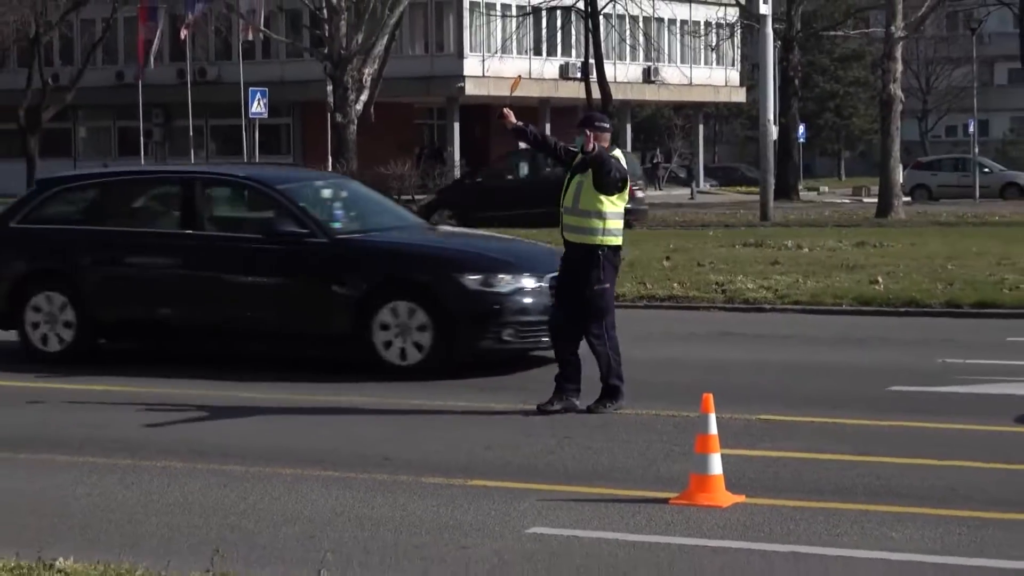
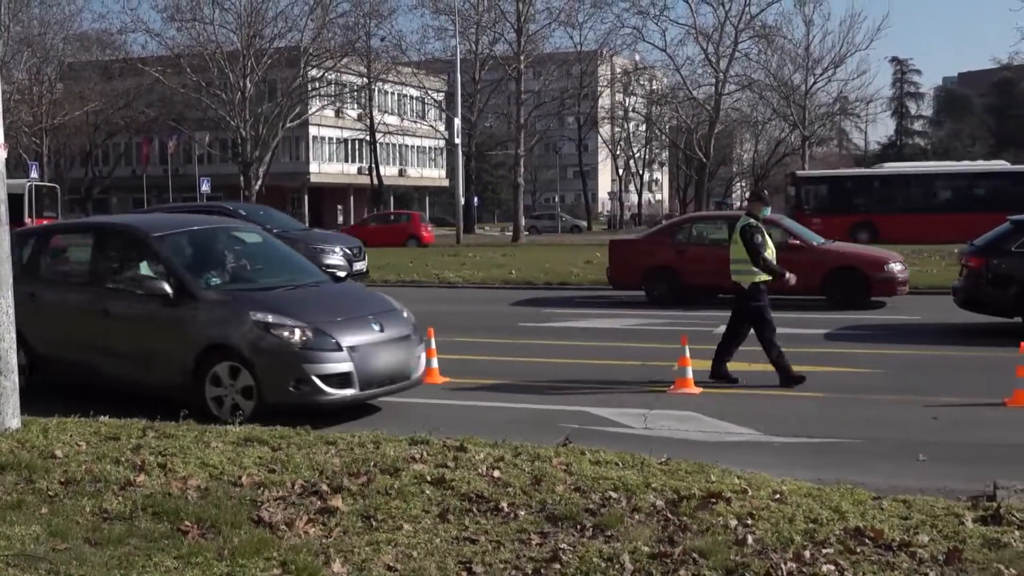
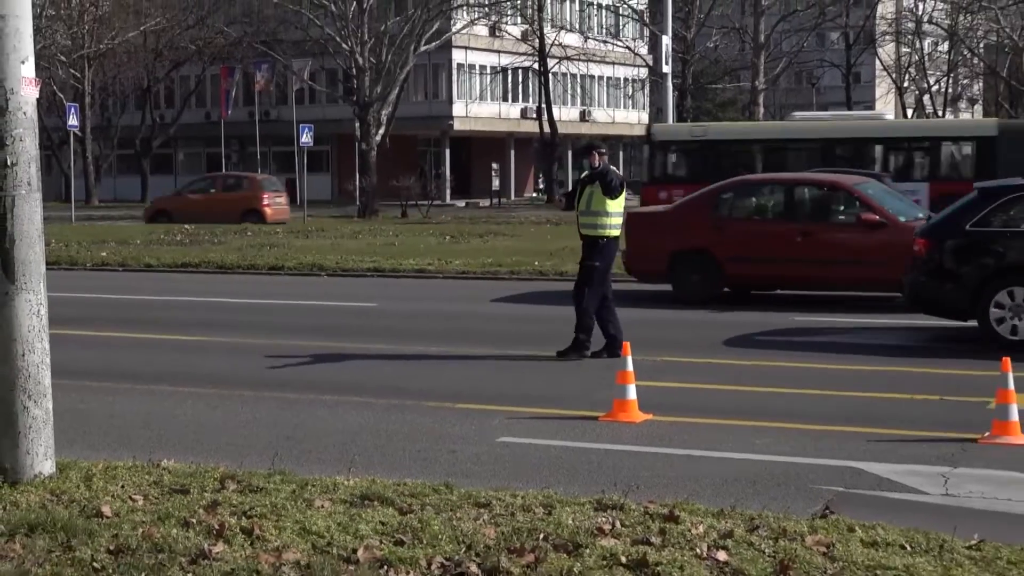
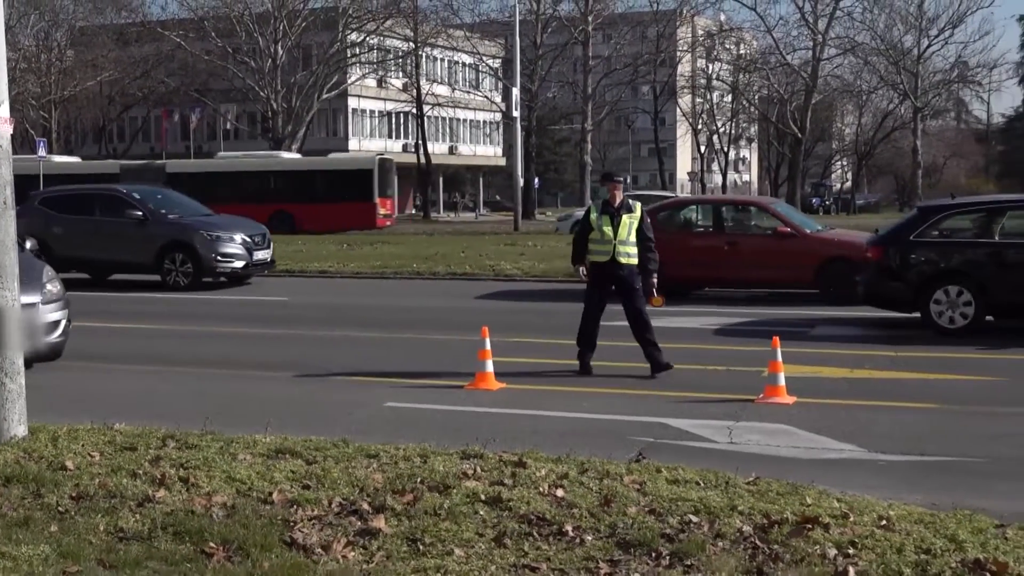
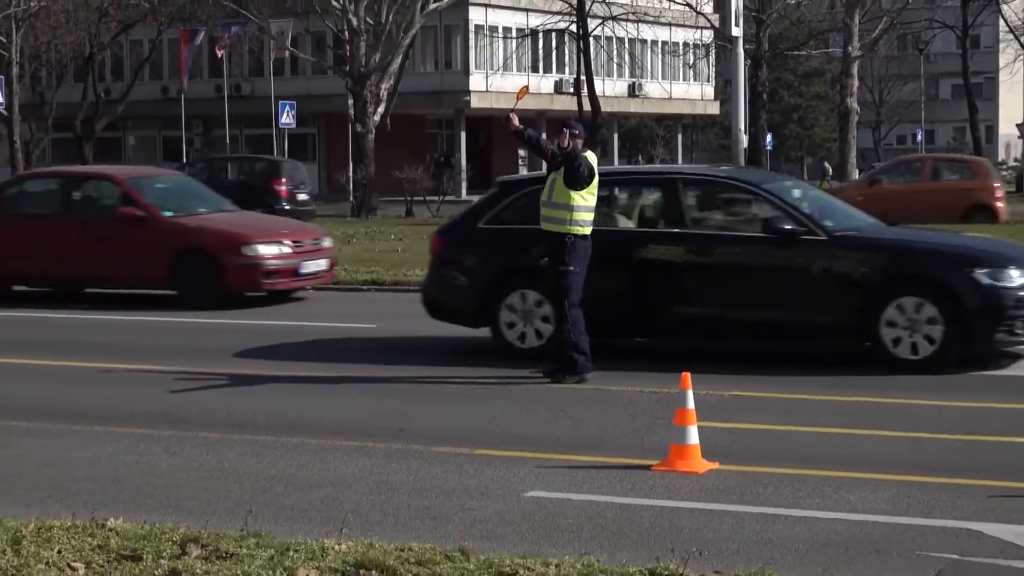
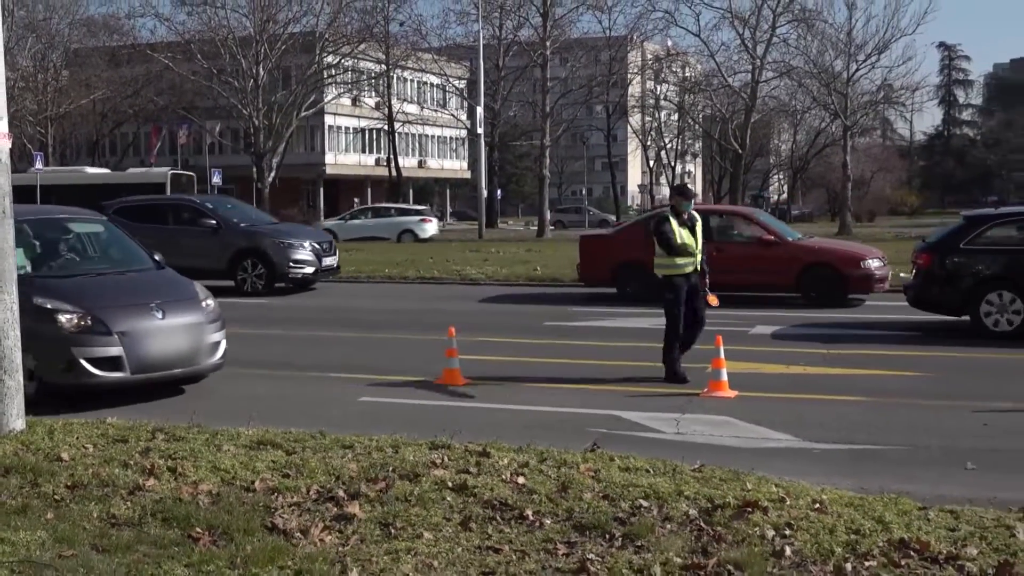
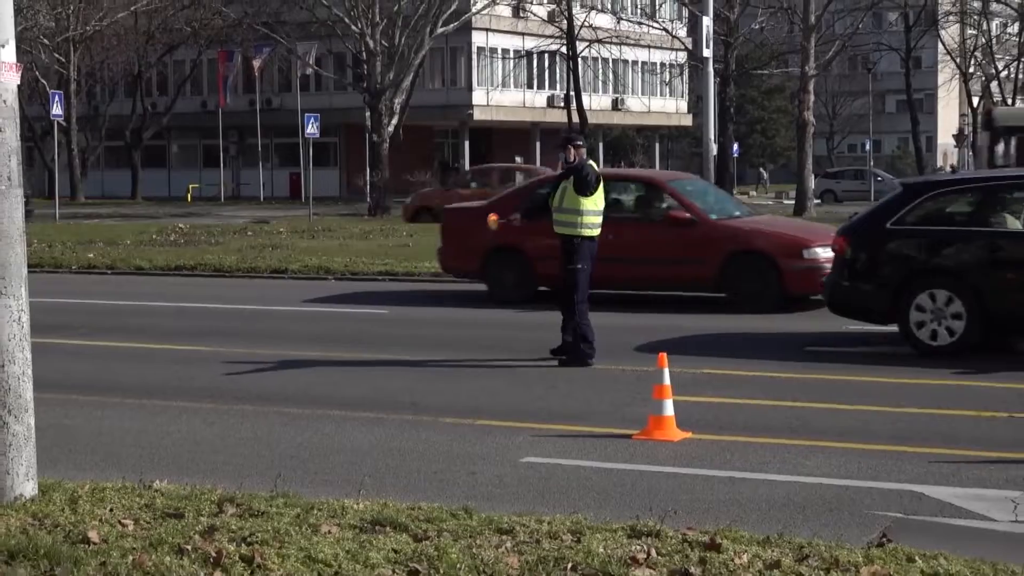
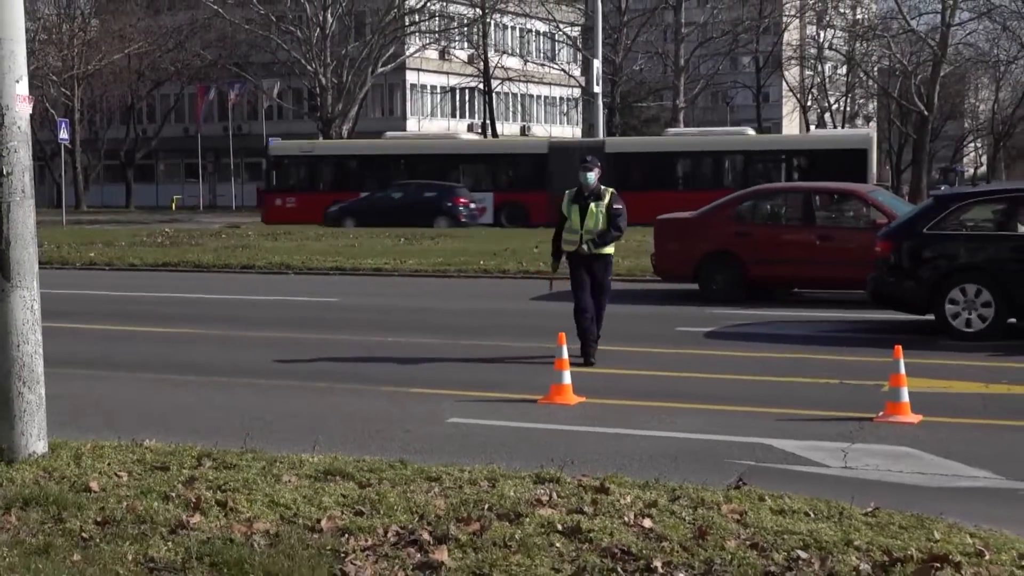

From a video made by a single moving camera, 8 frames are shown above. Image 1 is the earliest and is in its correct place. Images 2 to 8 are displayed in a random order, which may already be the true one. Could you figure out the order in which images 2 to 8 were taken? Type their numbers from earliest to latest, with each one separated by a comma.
5, 7, 3, 8, 4, 6, 2
